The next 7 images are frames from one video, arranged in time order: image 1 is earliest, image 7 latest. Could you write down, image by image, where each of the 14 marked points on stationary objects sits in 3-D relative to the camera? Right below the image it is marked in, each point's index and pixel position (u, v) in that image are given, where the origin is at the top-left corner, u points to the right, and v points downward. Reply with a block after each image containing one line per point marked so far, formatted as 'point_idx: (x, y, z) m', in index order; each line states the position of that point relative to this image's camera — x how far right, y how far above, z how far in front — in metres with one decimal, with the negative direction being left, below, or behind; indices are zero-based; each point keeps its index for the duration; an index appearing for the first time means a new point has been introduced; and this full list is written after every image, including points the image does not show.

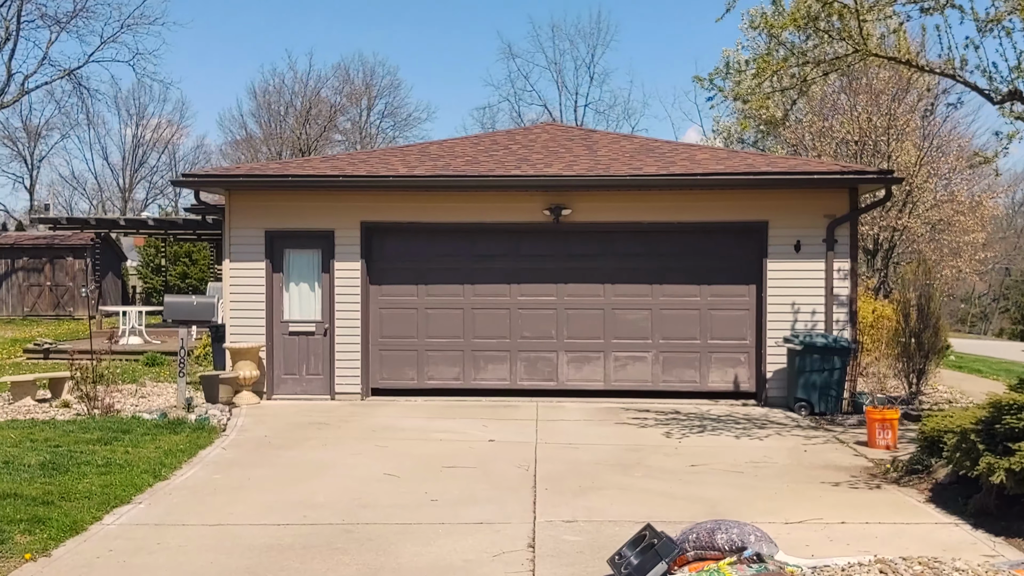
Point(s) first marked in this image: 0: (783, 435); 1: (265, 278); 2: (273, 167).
0: (+2.2, -1.2, +9.0) m
1: (-2.6, +0.1, +11.4) m
2: (-2.5, +1.3, +11.4) m
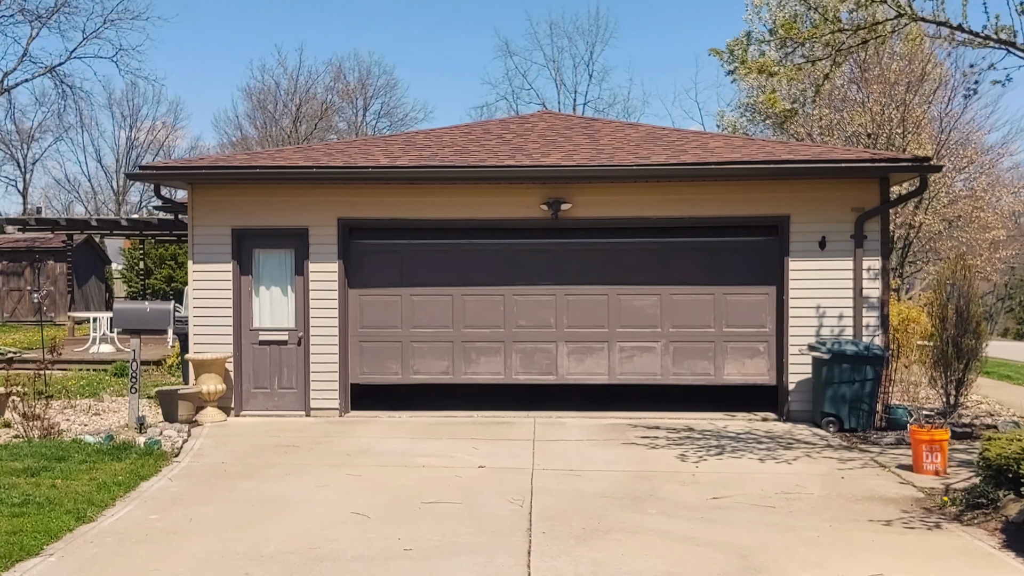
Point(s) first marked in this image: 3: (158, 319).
0: (+2.2, -1.2, +7.9) m
1: (-2.6, +0.1, +10.3) m
2: (-2.6, +1.2, +10.3) m
3: (-2.9, -0.3, +9.0) m
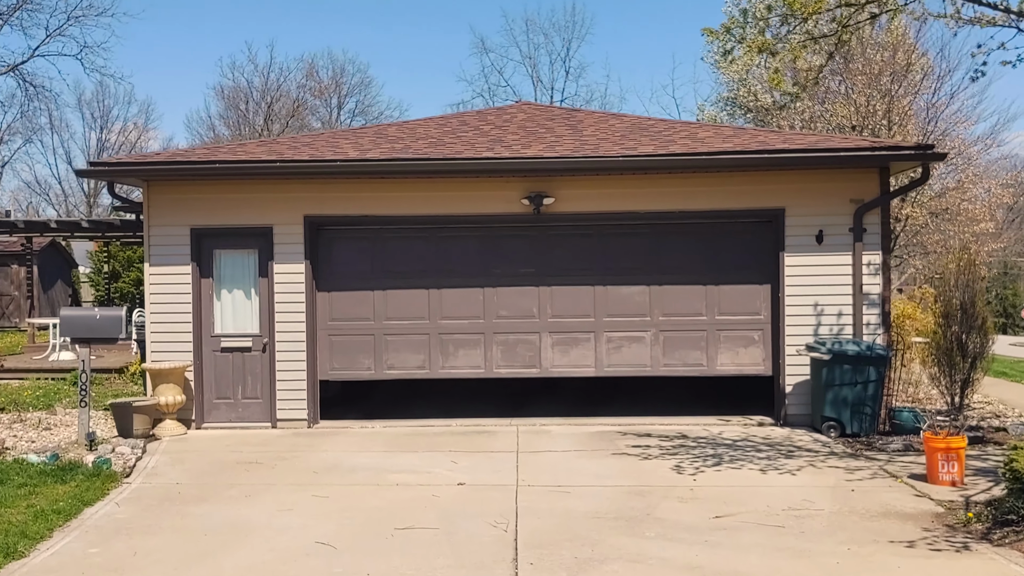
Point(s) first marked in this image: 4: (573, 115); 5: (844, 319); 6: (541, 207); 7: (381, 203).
0: (+2.1, -1.2, +7.4) m
1: (-2.8, 0.0, +9.6) m
2: (-2.8, +1.2, +9.7) m
3: (-3.1, -0.3, +8.4) m
4: (+0.6, +1.8, +11.4) m
5: (+2.8, -0.3, +9.3) m
6: (+0.2, +0.7, +9.4) m
7: (-1.2, +0.8, +9.6) m
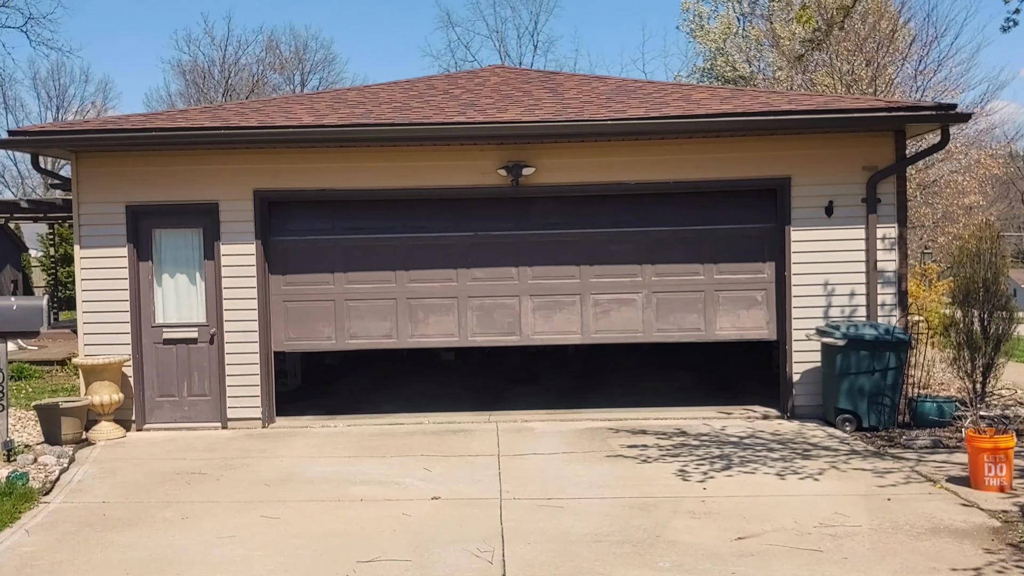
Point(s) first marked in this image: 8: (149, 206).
0: (+2.0, -1.1, +6.5) m
1: (-3.0, +0.1, +8.5) m
2: (-3.0, +1.3, +8.6) m
3: (-3.2, -0.2, +7.3) m
4: (+0.4, +2.0, +10.4) m
5: (+2.7, -0.1, +8.4) m
6: (+0.1, +0.9, +8.5) m
7: (-1.4, +0.9, +8.6) m
8: (-2.9, +0.6, +8.6) m
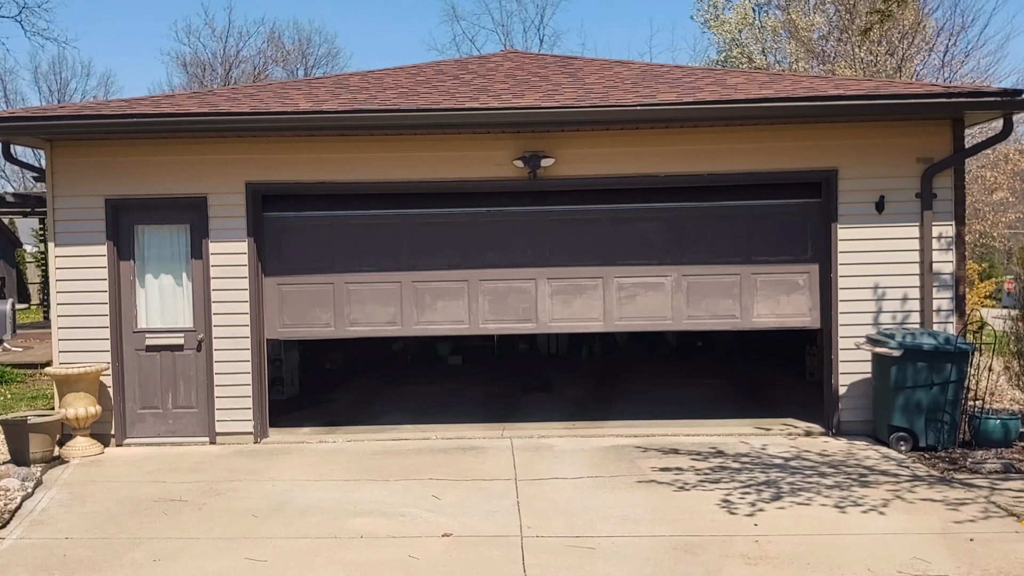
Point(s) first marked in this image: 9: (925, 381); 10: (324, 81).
0: (+2.1, -1.1, +5.7) m
1: (-2.9, +0.1, +7.8) m
2: (-2.8, +1.3, +7.8) m
3: (-3.1, -0.2, +6.5) m
4: (+0.5, +2.0, +9.6) m
5: (+2.8, -0.1, +7.7) m
6: (+0.2, +0.8, +7.7) m
7: (-1.2, +0.9, +7.8) m
8: (-2.7, +0.6, +7.8) m
9: (+2.7, -0.6, +7.0) m
10: (-1.5, +1.7, +8.8) m
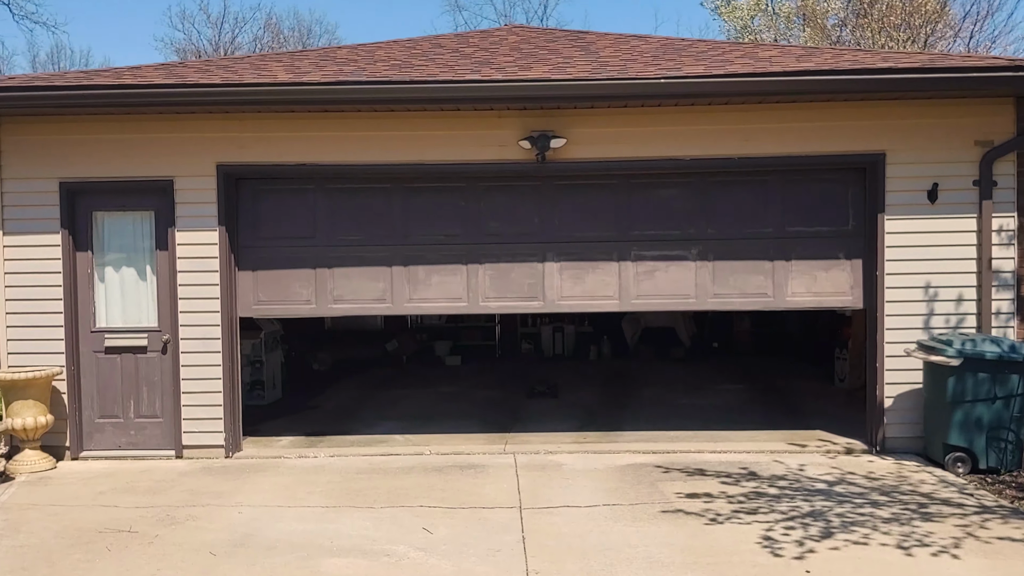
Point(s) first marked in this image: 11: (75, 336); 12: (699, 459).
0: (+2.1, -1.1, +4.8) m
1: (-2.9, +0.2, +6.9) m
2: (-2.8, +1.3, +6.9) m
3: (-3.1, -0.2, +5.7) m
4: (+0.5, +2.0, +8.7) m
5: (+2.8, -0.1, +6.8) m
6: (+0.2, +0.9, +6.8) m
7: (-1.2, +0.9, +6.9) m
8: (-2.7, +0.7, +6.9) m
9: (+2.7, -0.6, +6.1) m
10: (-1.5, +1.7, +7.9) m
11: (-2.8, -0.3, +7.0) m
12: (+1.1, -1.0, +6.6) m
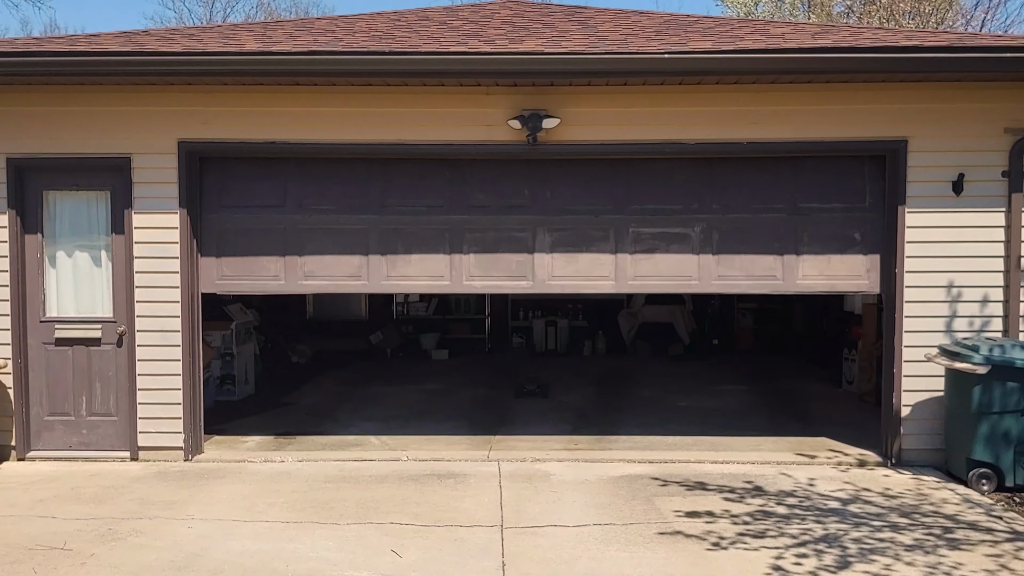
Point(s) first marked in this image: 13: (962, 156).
0: (+2.0, -1.1, +4.3) m
1: (-2.9, +0.3, +6.3) m
2: (-2.9, +1.4, +6.4) m
3: (-3.2, -0.1, +5.1) m
4: (+0.5, +2.1, +8.1) m
5: (+2.7, -0.1, +6.2) m
6: (+0.2, +0.9, +6.2) m
7: (-1.3, +1.0, +6.4) m
8: (-2.8, +0.7, +6.3) m
9: (+2.6, -0.6, +5.6) m
10: (-1.5, +1.8, +7.3) m
11: (-2.9, -0.2, +6.4) m
12: (+1.0, -1.0, +6.1) m
13: (+2.6, +0.7, +6.2) m
